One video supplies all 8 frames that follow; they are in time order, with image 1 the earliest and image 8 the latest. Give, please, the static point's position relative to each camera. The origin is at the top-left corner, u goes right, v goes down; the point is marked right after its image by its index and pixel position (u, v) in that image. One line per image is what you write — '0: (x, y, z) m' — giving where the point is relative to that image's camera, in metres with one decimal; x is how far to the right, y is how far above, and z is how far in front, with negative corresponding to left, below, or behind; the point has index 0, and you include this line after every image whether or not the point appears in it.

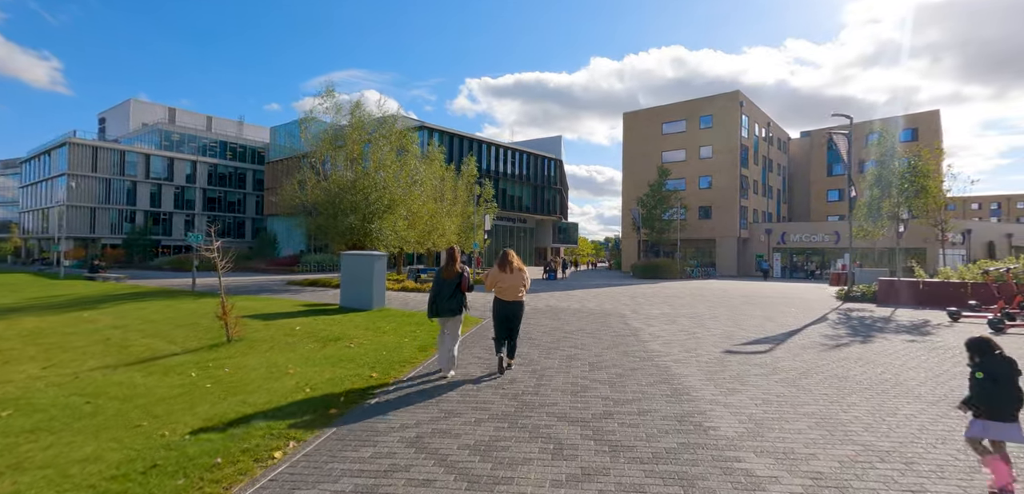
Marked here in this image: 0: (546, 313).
0: (+1.0, -2.0, +14.8) m
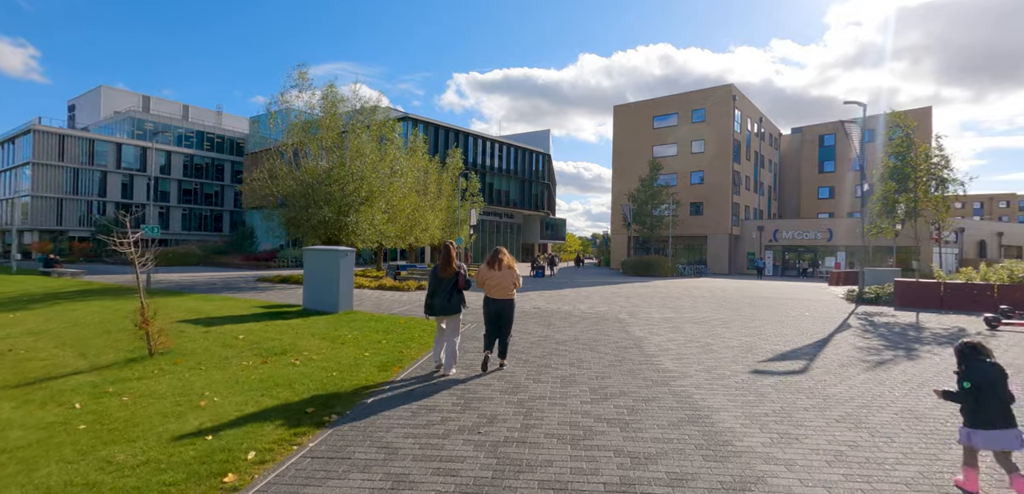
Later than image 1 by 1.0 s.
0: (+0.6, -1.9, +13.2) m
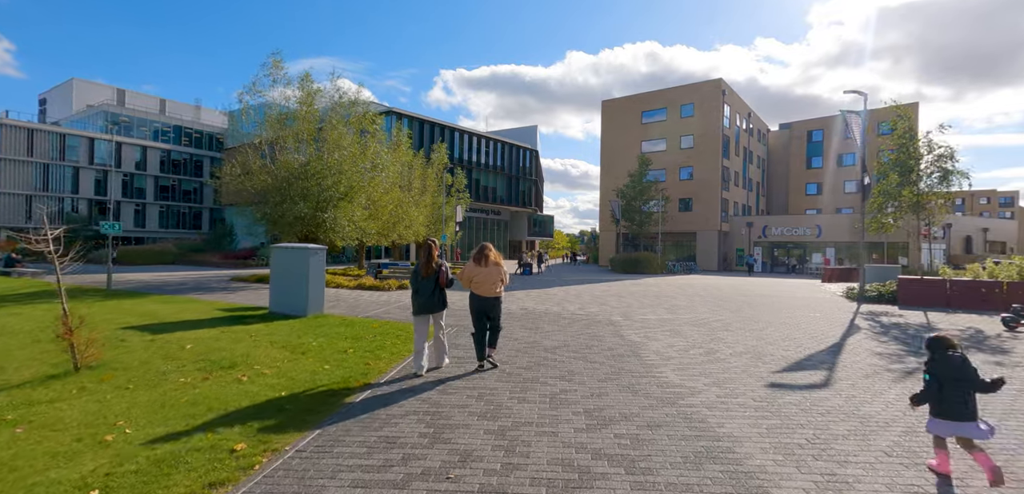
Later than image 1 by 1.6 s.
0: (+0.2, -1.8, +12.3) m
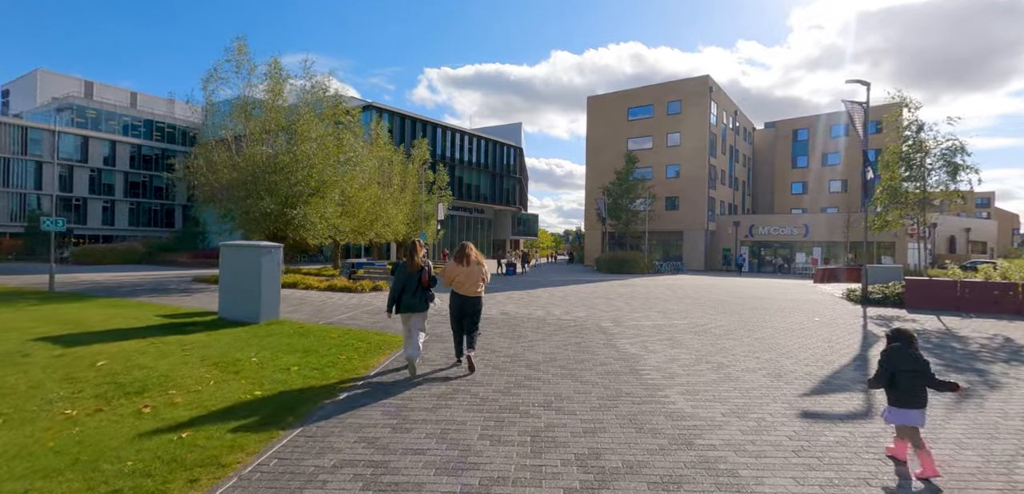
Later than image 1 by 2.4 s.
0: (-0.2, -1.8, +11.0) m
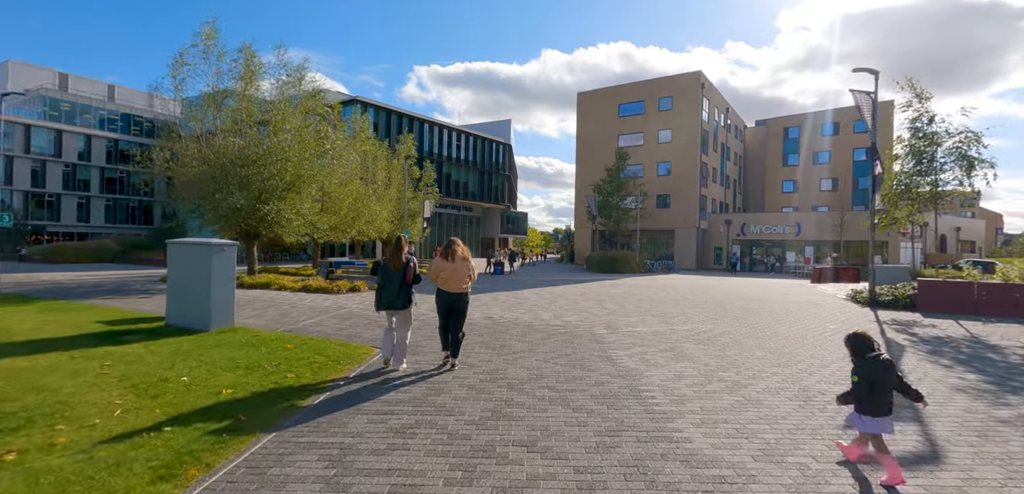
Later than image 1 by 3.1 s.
0: (-0.5, -1.7, +9.9) m
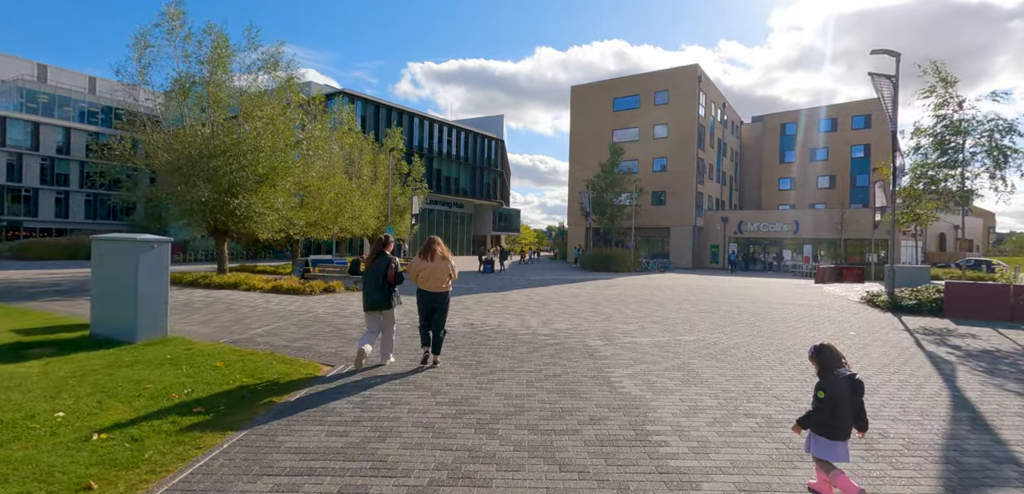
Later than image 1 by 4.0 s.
0: (-0.9, -1.7, +8.5) m
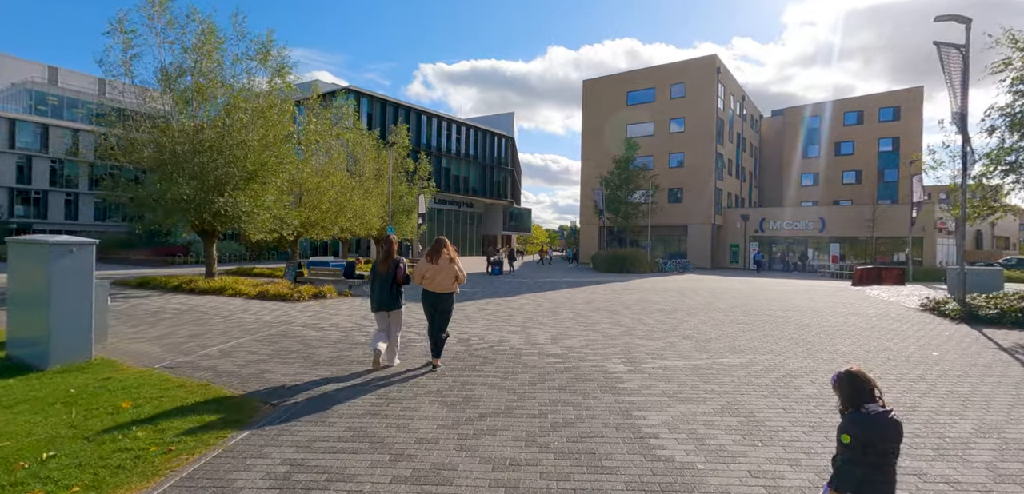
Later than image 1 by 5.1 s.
0: (-0.9, -1.7, +6.9) m
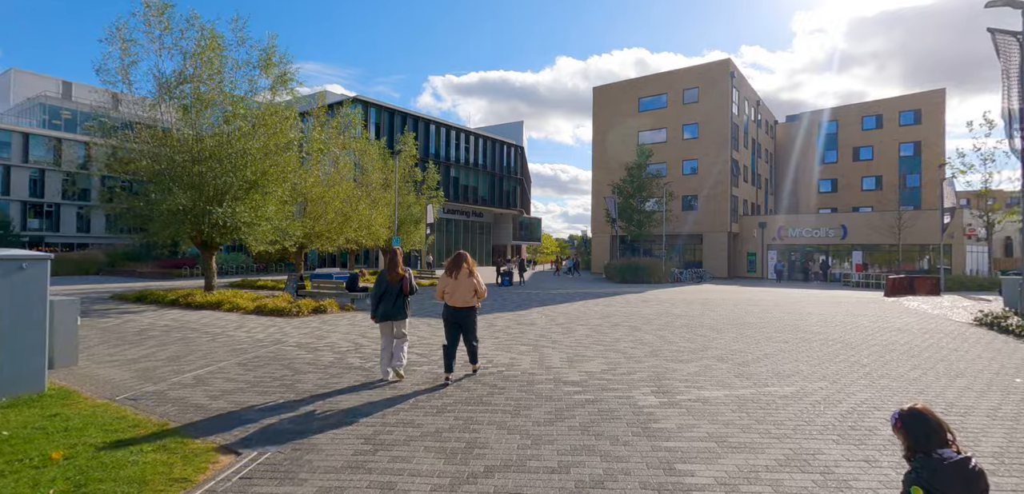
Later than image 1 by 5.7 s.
0: (-0.7, -1.9, +5.9) m
